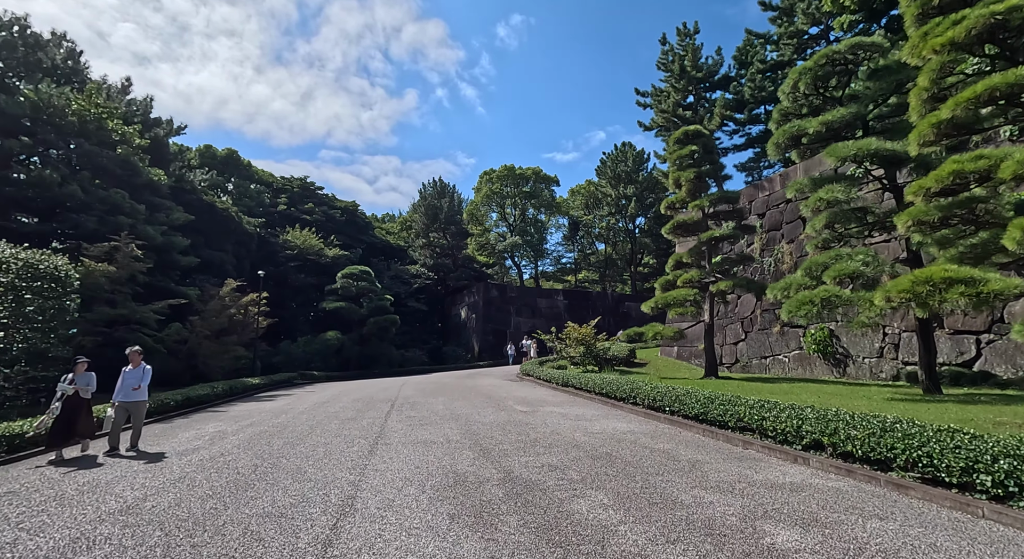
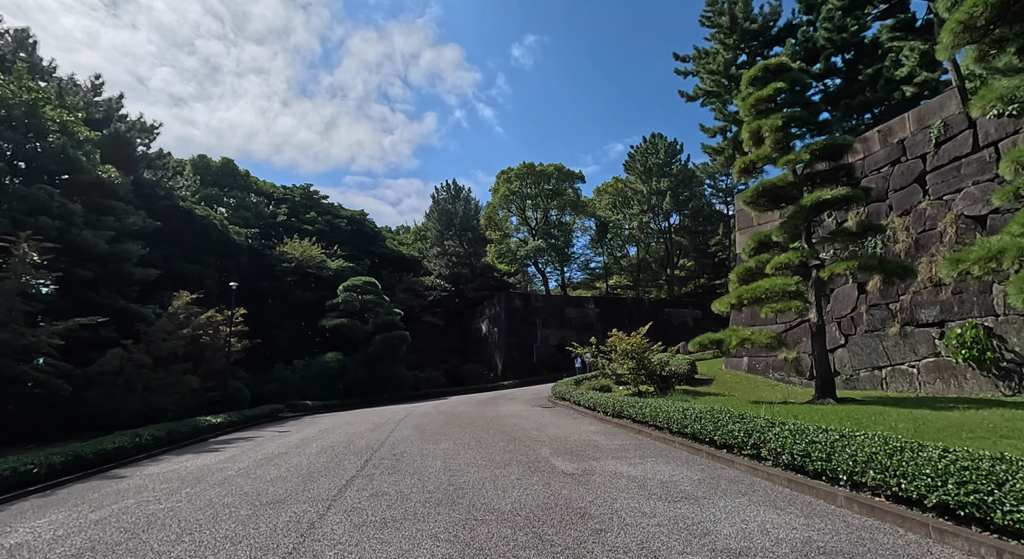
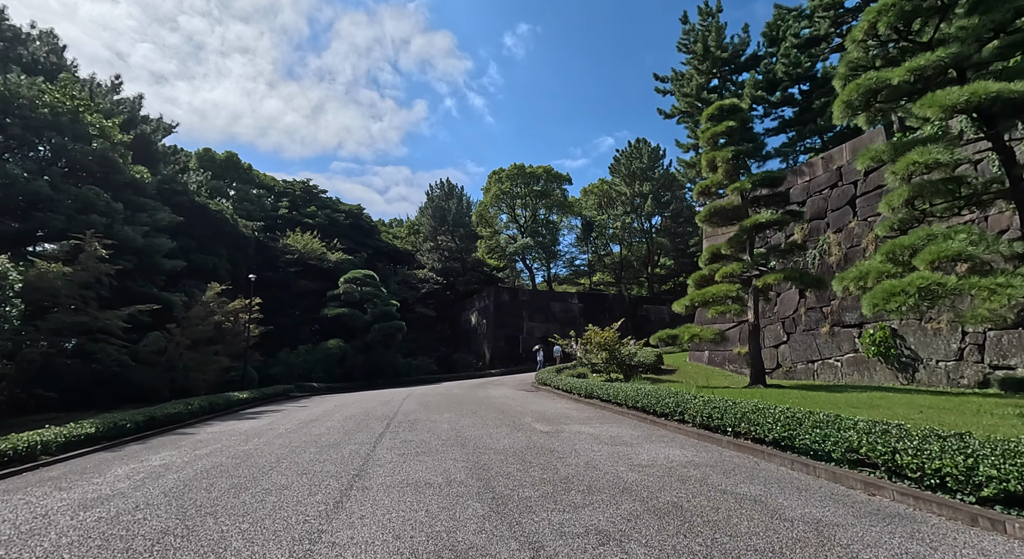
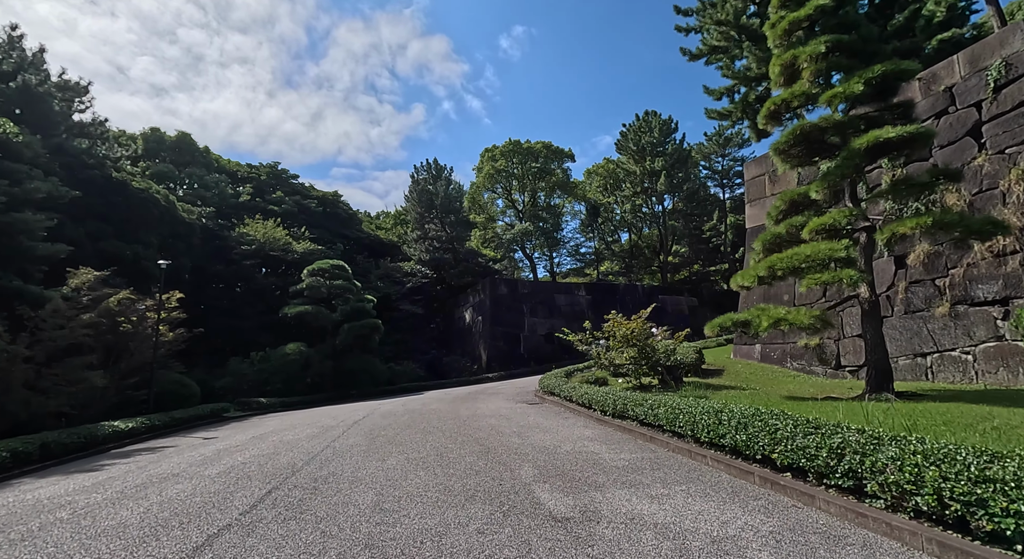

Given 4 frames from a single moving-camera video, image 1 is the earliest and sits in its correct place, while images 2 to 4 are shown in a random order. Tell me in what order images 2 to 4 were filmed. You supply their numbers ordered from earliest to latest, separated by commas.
3, 2, 4
